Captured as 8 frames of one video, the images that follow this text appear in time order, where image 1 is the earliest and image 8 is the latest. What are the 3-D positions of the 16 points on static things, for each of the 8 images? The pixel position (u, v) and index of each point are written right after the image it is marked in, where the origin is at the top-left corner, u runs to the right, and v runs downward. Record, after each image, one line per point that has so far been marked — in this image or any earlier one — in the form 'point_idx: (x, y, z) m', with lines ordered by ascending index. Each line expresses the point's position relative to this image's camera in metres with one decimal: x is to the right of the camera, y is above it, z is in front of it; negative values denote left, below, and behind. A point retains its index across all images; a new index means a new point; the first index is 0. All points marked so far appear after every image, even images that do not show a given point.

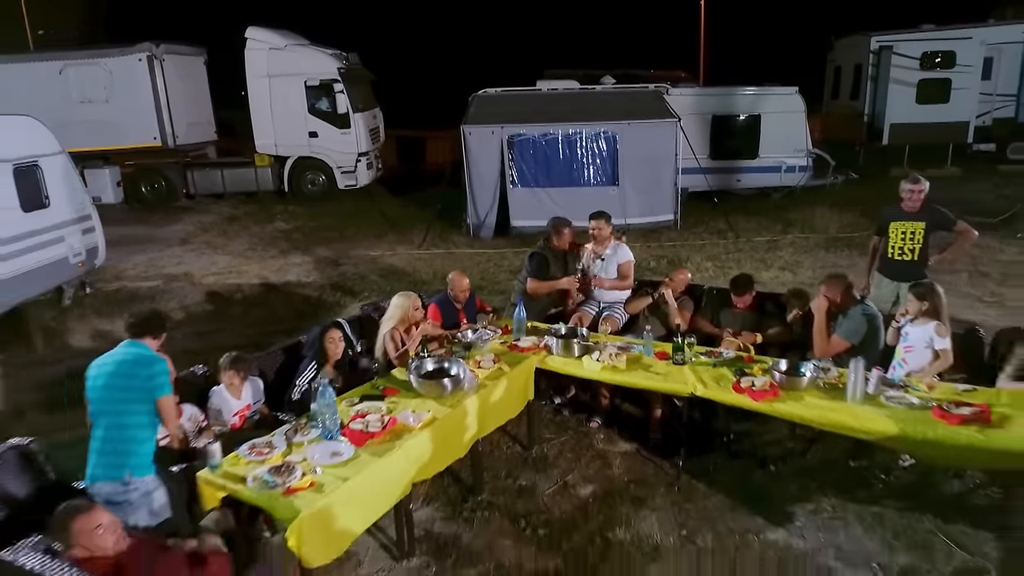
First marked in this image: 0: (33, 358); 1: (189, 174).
0: (-2.4, -0.4, +5.4) m
1: (-3.7, +1.3, +12.3) m
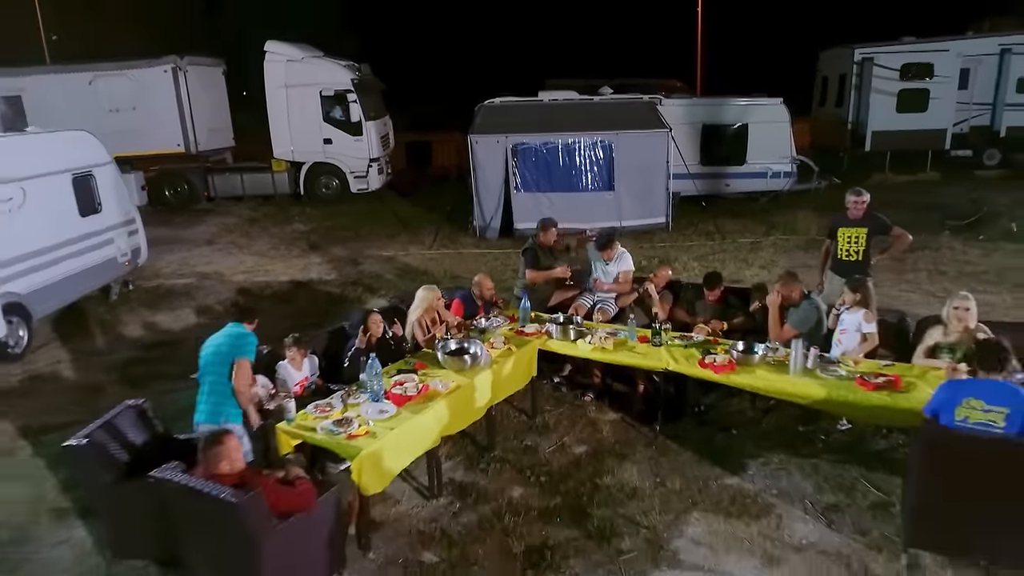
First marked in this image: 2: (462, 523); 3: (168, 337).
0: (-2.4, -0.3, +6.1) m
1: (-3.7, +1.3, +13.0) m
2: (-0.1, -0.7, +3.4) m
3: (-2.1, -0.3, +6.4) m
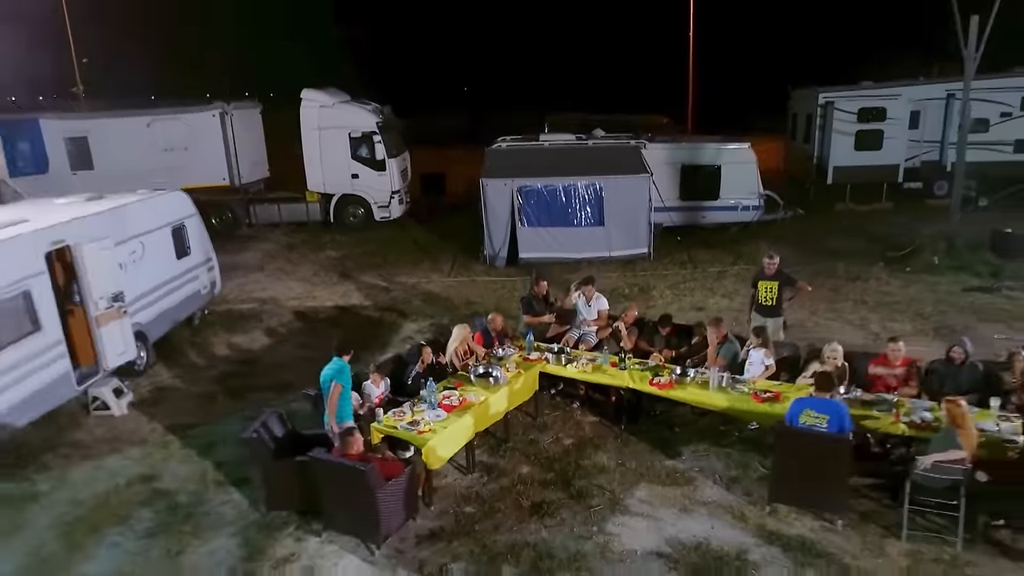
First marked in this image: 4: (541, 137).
0: (-2.3, -0.6, +7.9) m
1: (-3.6, +1.1, +14.7) m
2: (-0.1, -1.0, +5.1) m
3: (-2.0, -0.5, +8.1) m
4: (+0.4, +1.9, +13.4) m
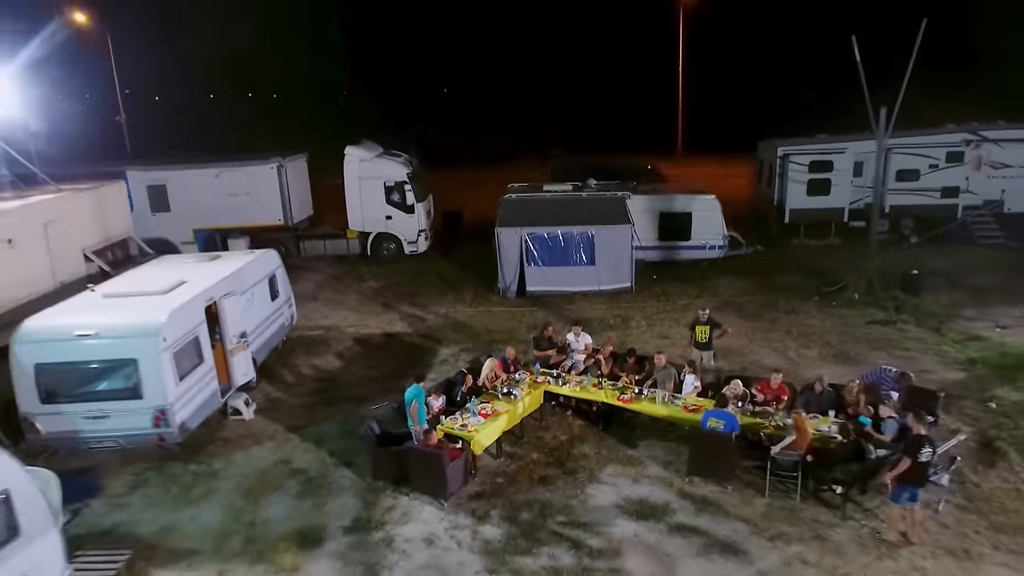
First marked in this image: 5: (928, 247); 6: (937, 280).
0: (-2.2, -0.9, +10.7) m
1: (-3.5, +0.7, +17.5) m
2: (0.0, -1.3, +7.9) m
3: (-1.9, -0.9, +10.9) m
4: (+0.5, +1.5, +16.2) m
5: (+6.6, +0.6, +16.8) m
6: (+5.7, +0.1, +14.4) m
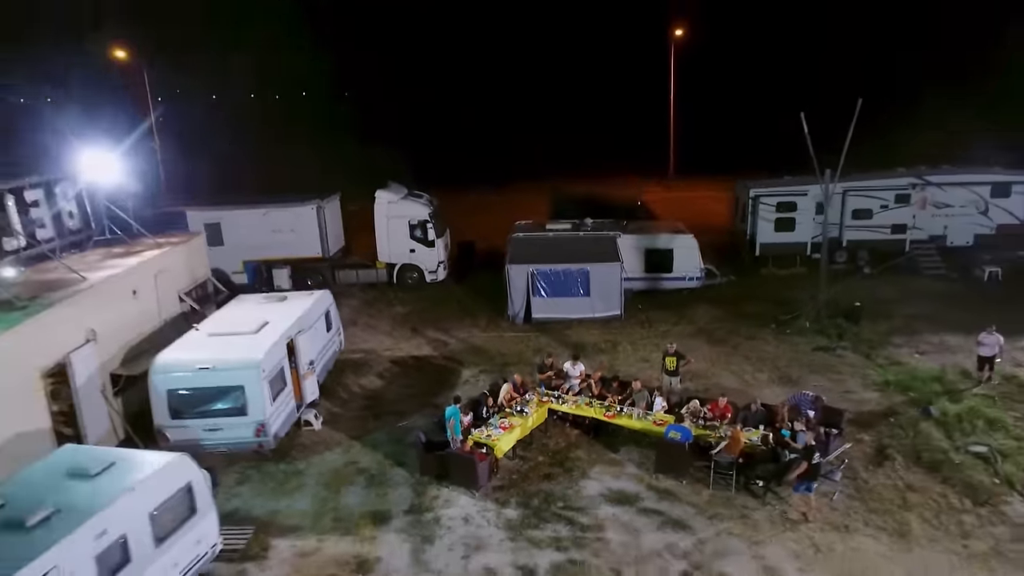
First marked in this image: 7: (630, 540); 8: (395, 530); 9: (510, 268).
0: (-2.1, -1.4, +13.3) m
1: (-3.3, +0.3, +20.2) m
2: (+0.1, -1.8, +10.6) m
3: (-1.8, -1.3, +13.6) m
4: (+0.6, +1.0, +18.8) m
5: (+6.8, +0.2, +19.4) m
6: (+5.8, -0.3, +17.1) m
7: (+1.0, -2.1, +8.7) m
8: (-1.0, -2.1, +9.2) m
9: (0.0, +0.3, +17.0) m
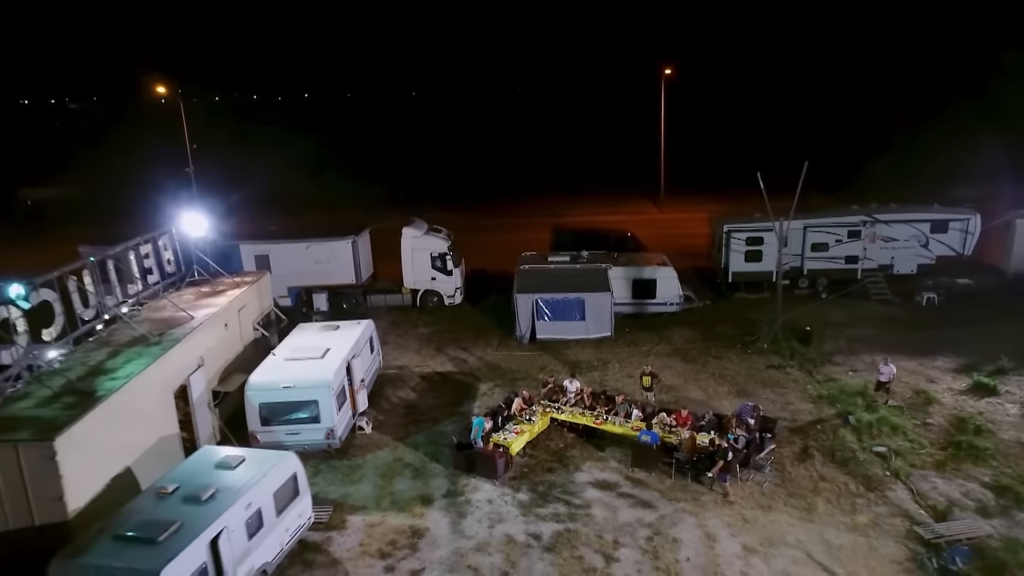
0: (-2.0, -1.9, +16.6) m
1: (-3.2, -0.2, +23.4) m
2: (+0.3, -2.3, +13.8) m
3: (-1.6, -1.8, +16.8) m
4: (+0.8, +0.6, +22.1) m
5: (+6.9, -0.3, +22.7) m
6: (+6.0, -0.8, +20.3) m
7: (+1.1, -2.5, +12.0) m
8: (-0.9, -2.6, +12.5) m
9: (+0.1, -0.2, +20.2) m
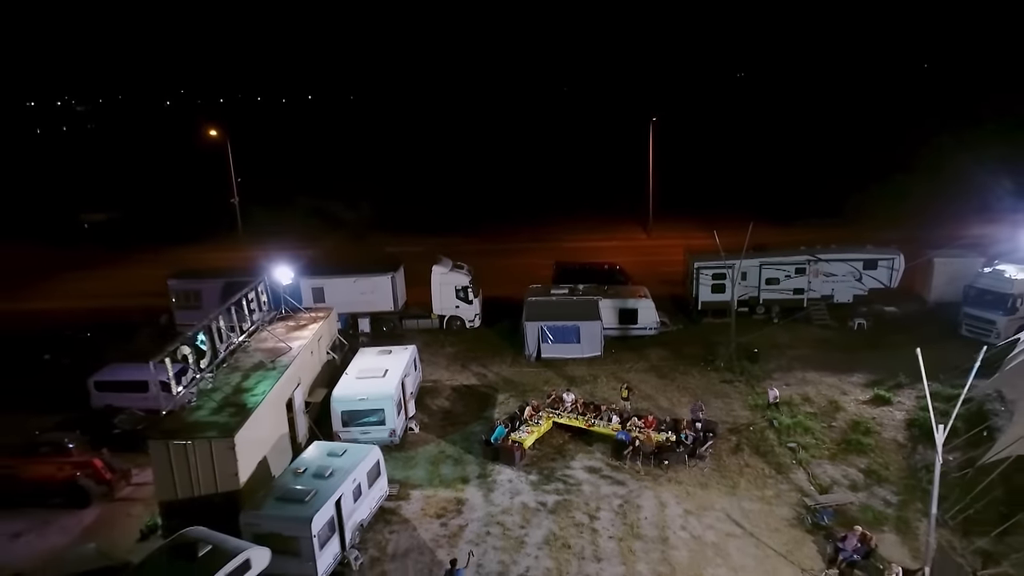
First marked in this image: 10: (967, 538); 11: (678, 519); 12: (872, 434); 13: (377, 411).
0: (-1.7, -2.6, +21.7) m
1: (-3.0, -0.9, +28.6) m
2: (+0.5, -3.0, +19.0) m
3: (-1.4, -2.5, +22.0) m
4: (+1.0, -0.1, +27.3) m
5: (+7.1, -1.0, +27.8) m
6: (+6.2, -1.5, +25.5) m
7: (+1.3, -3.2, +17.1) m
8: (-0.6, -3.3, +17.7) m
9: (+0.3, -0.9, +25.4) m
10: (+6.4, -3.5, +14.8) m
11: (+2.5, -3.5, +15.9) m
12: (+6.6, -2.7, +19.4) m
13: (-2.4, -2.2, +19.1) m
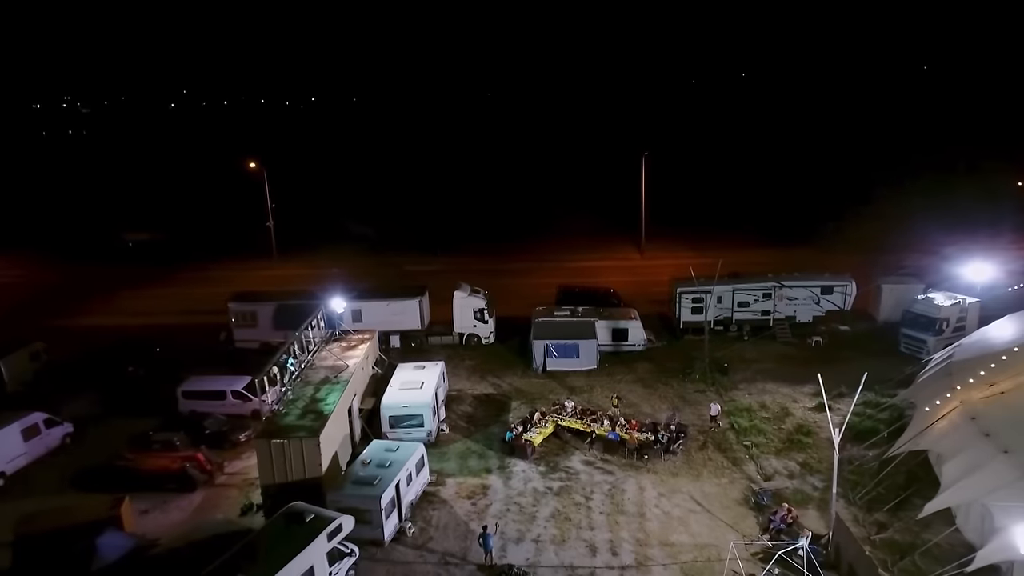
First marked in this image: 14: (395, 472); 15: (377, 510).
0: (-1.4, -3.2, +26.6) m
1: (-2.7, -1.5, +33.5) m
2: (+0.8, -3.7, +23.9) m
3: (-1.1, -3.2, +26.9) m
4: (+1.3, -0.8, +32.2) m
5: (+7.4, -1.7, +32.7) m
6: (+6.5, -2.2, +30.4) m
7: (+1.6, -3.9, +22.0) m
8: (-0.4, -4.0, +22.5) m
9: (+0.6, -1.5, +30.3) m
10: (+6.6, -4.2, +19.7) m
11: (+2.8, -4.1, +20.8) m
12: (+6.8, -3.3, +24.3) m
13: (-2.1, -2.9, +24.0) m
14: (-2.2, -3.4, +19.7) m
15: (-2.4, -3.9, +18.6) m
